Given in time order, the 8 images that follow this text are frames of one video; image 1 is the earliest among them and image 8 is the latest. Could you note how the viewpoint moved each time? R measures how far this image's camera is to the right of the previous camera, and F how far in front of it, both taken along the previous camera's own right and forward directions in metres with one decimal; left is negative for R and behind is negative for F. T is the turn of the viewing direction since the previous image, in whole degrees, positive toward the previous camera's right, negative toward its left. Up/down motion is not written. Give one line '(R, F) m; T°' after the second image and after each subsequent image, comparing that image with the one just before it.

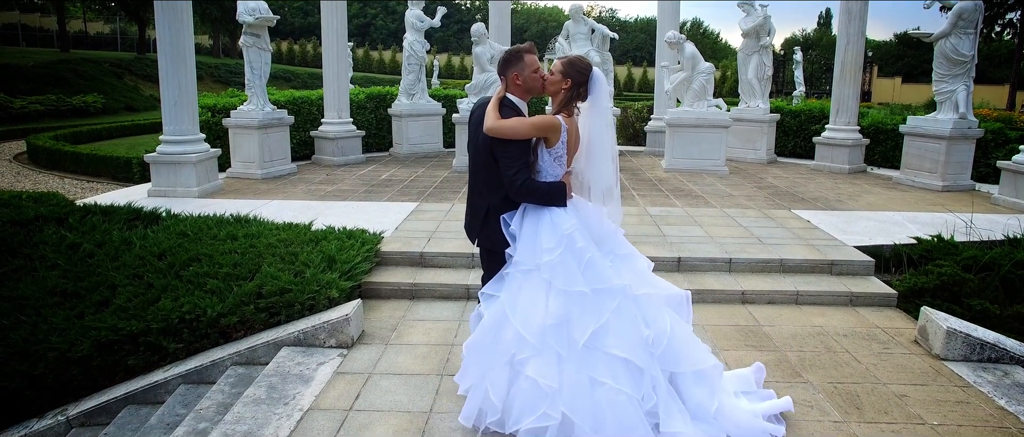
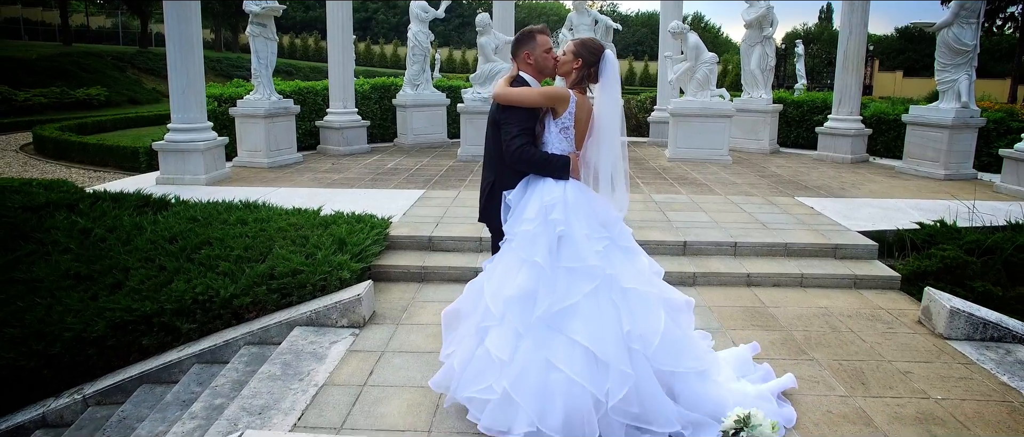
(0.0, -0.1) m; 0°
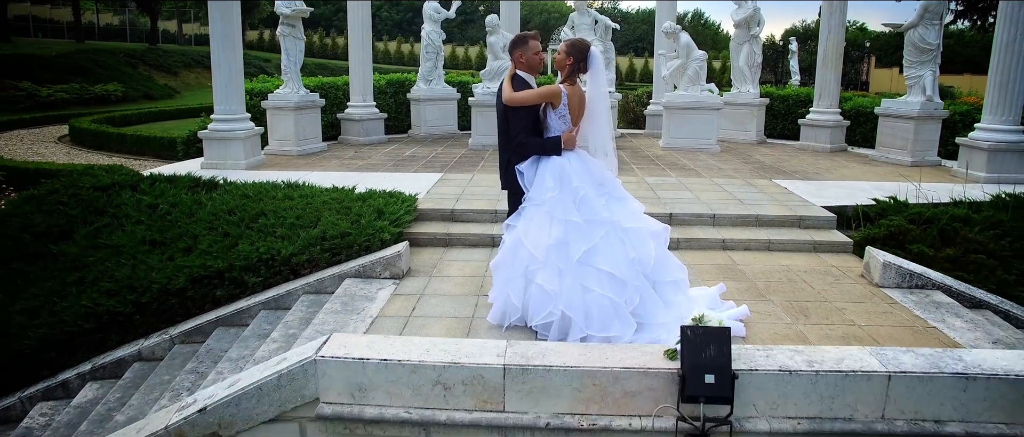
(-0.1, -0.8) m; 0°
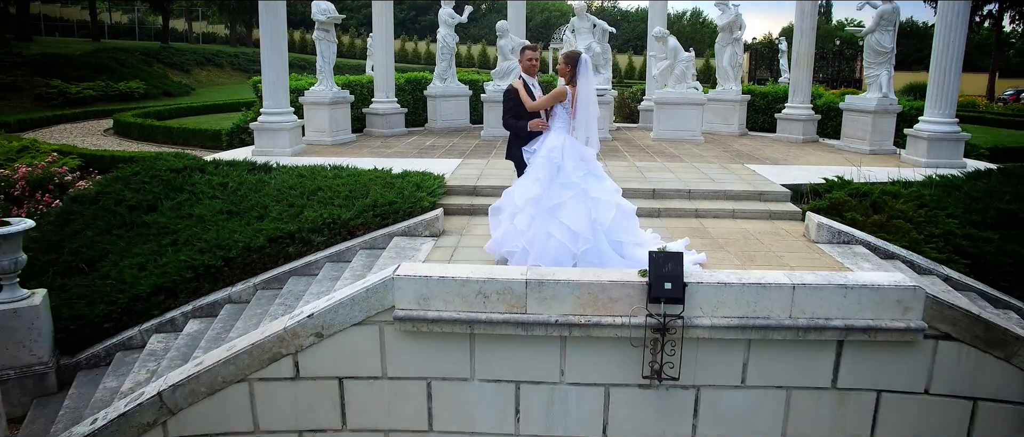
(-0.1, -1.2) m; 0°
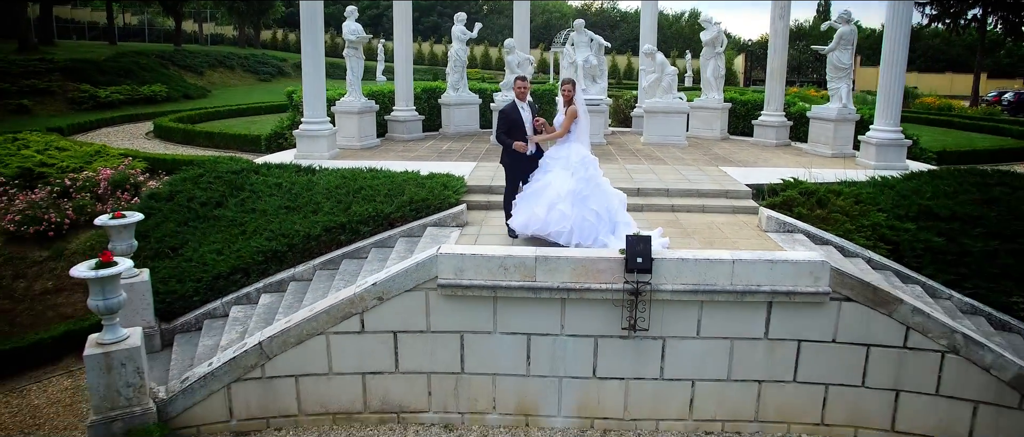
(-0.1, -1.4) m; 0°
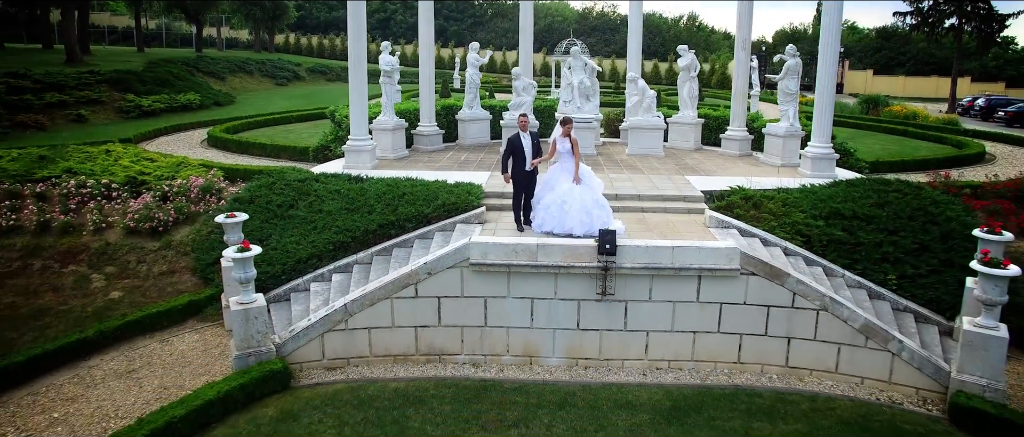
(-0.1, -2.4) m; 0°
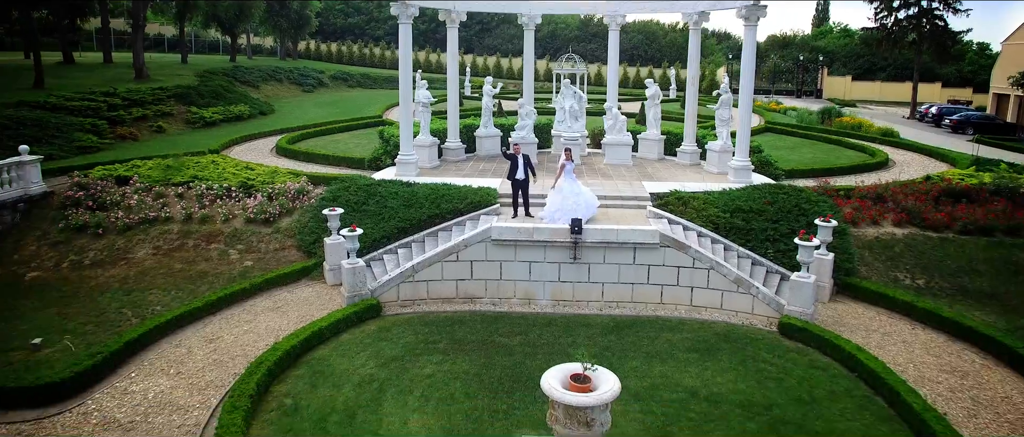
(0.0, -4.7) m; 0°
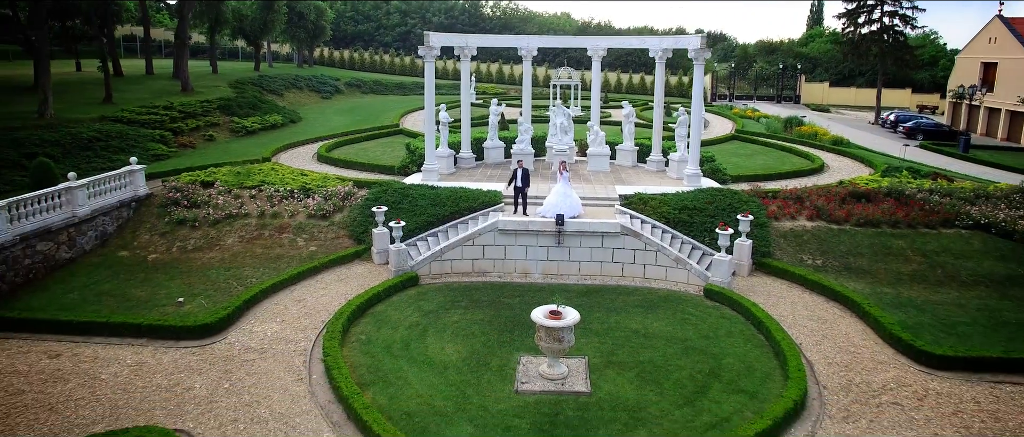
(0.0, -4.6) m; 0°
